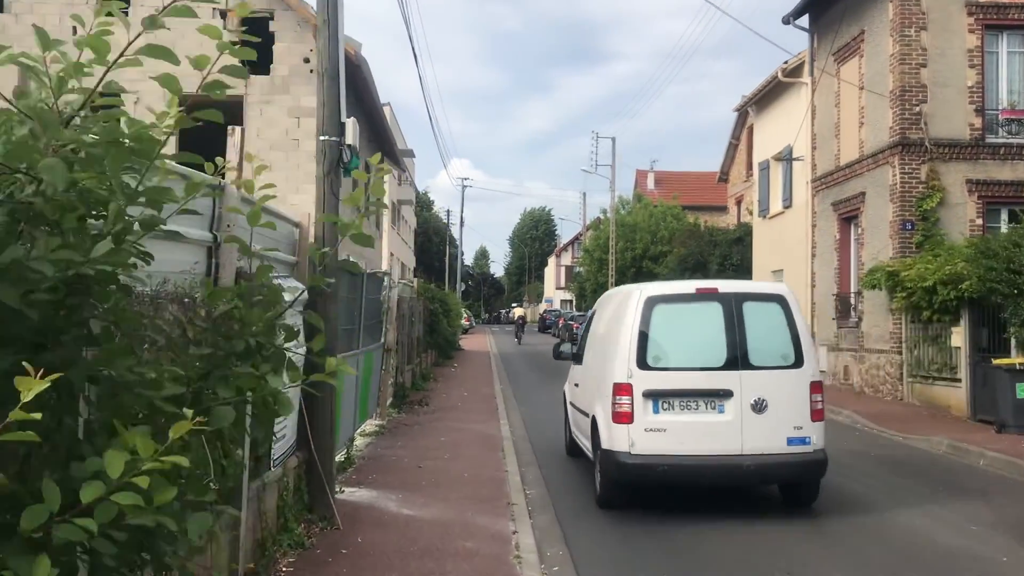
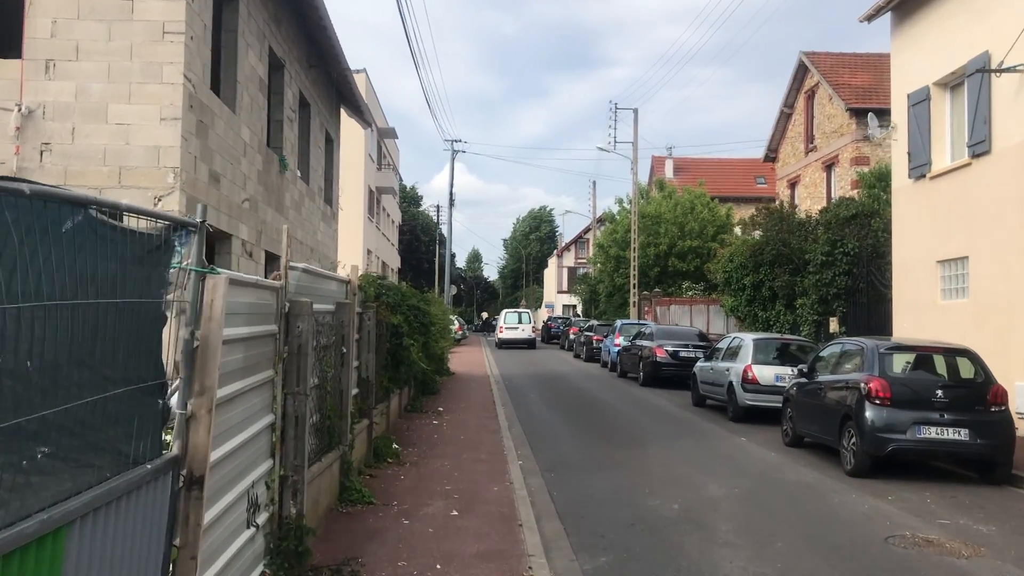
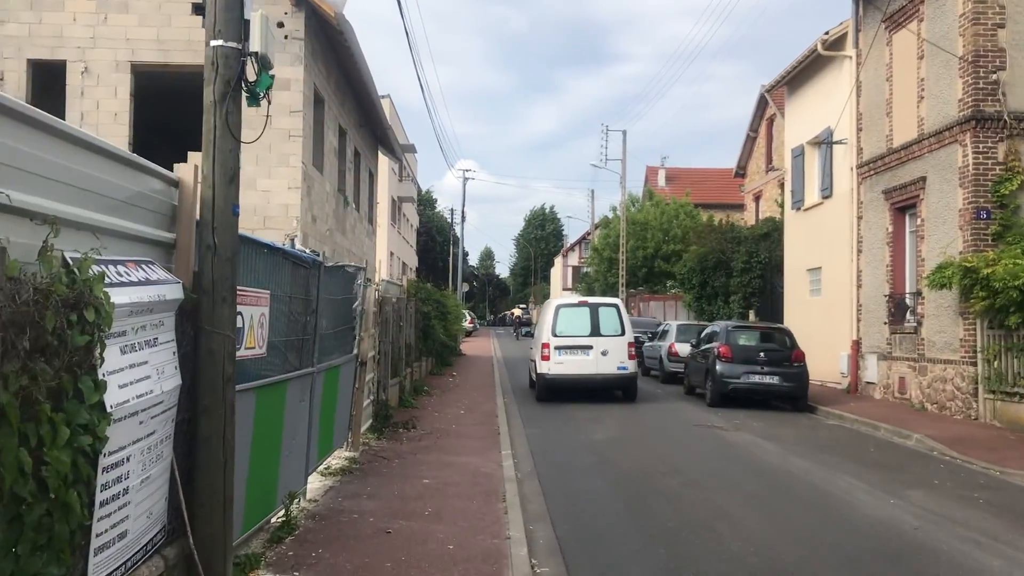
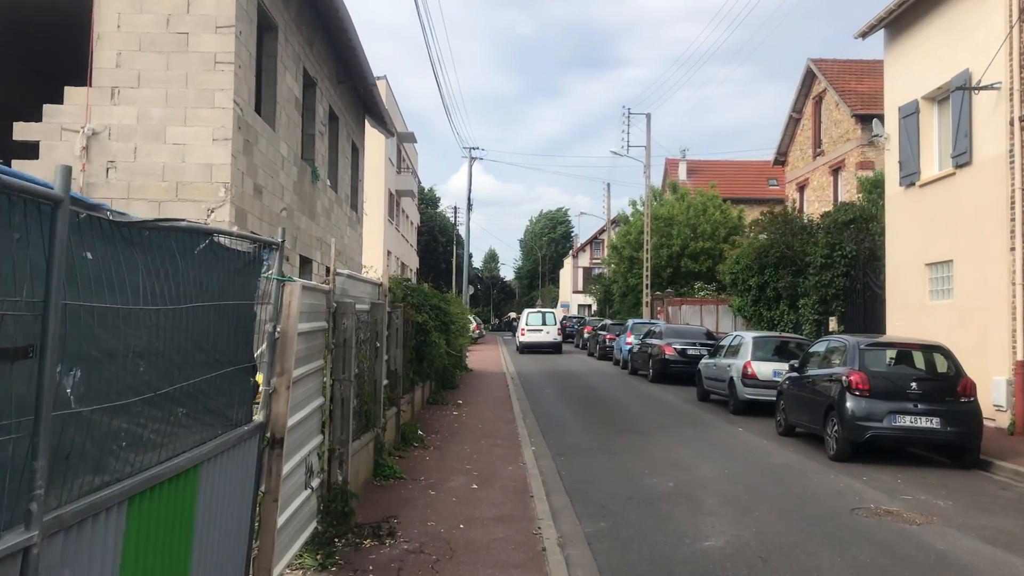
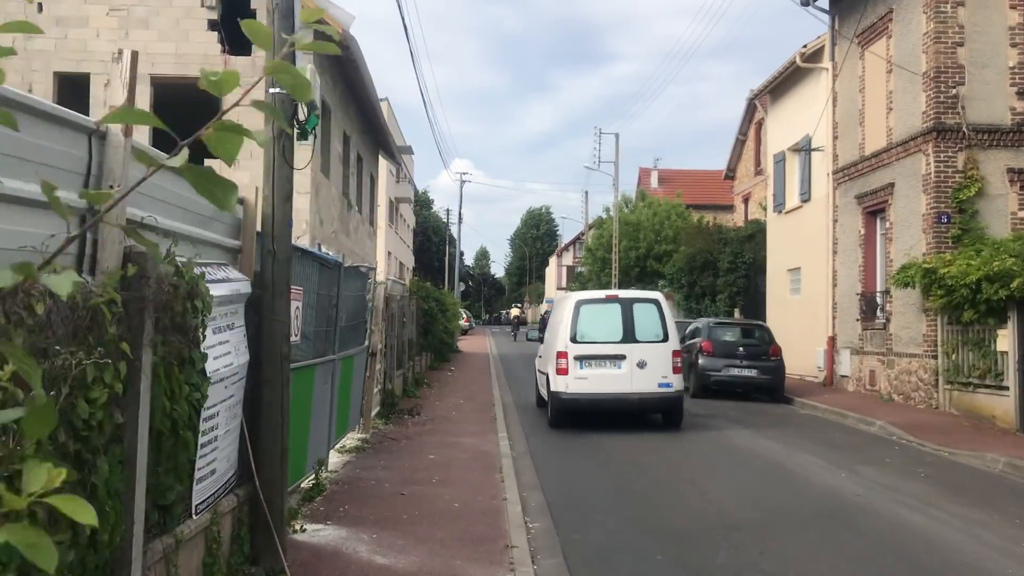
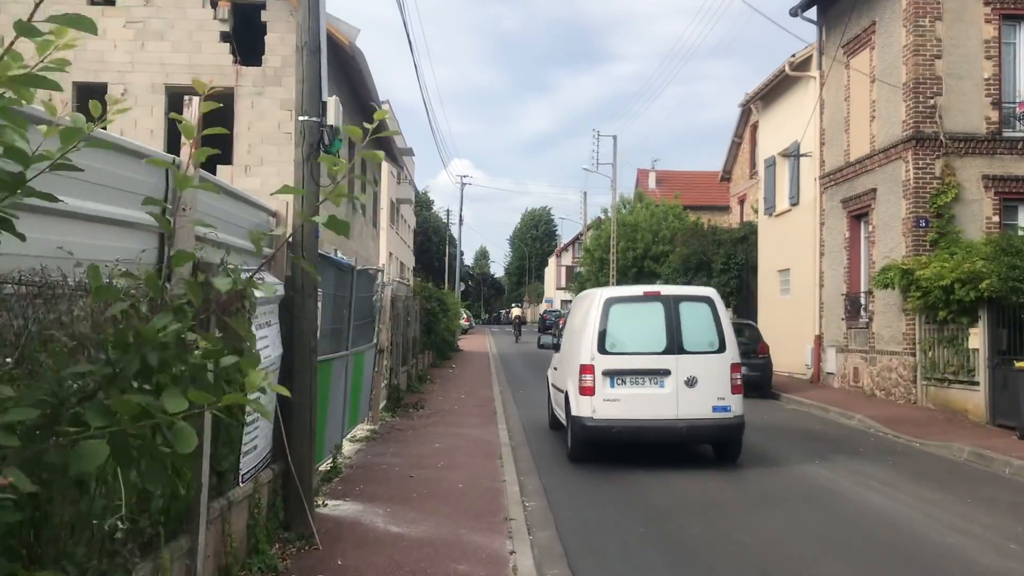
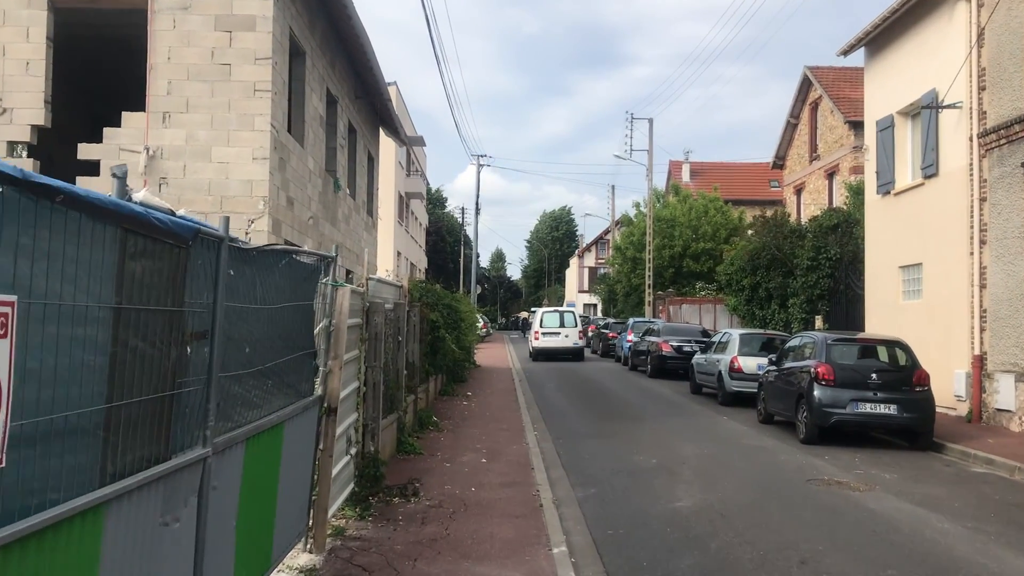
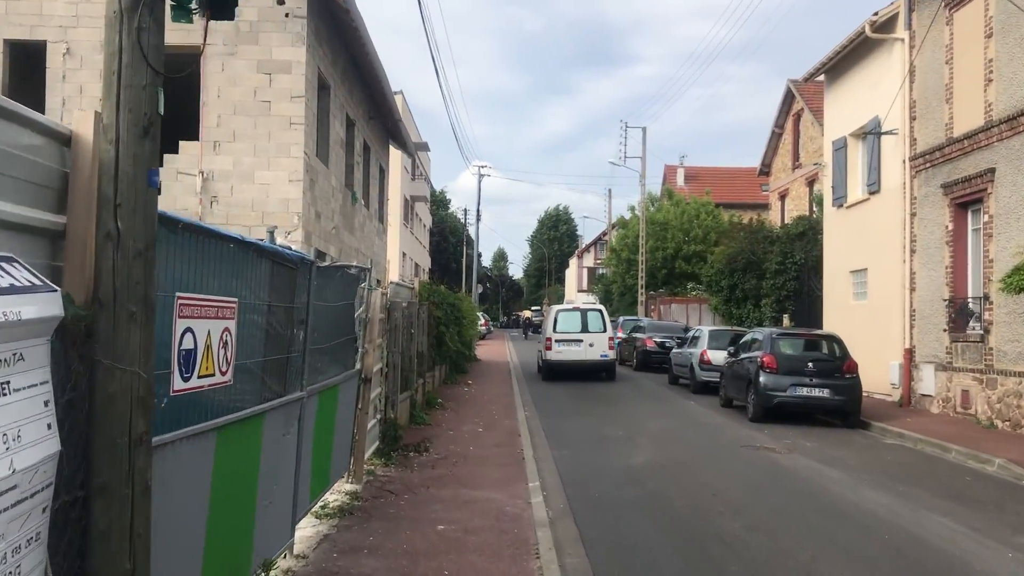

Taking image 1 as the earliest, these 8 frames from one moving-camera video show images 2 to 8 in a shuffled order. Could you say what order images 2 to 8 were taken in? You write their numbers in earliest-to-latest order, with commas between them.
6, 5, 3, 8, 7, 4, 2
